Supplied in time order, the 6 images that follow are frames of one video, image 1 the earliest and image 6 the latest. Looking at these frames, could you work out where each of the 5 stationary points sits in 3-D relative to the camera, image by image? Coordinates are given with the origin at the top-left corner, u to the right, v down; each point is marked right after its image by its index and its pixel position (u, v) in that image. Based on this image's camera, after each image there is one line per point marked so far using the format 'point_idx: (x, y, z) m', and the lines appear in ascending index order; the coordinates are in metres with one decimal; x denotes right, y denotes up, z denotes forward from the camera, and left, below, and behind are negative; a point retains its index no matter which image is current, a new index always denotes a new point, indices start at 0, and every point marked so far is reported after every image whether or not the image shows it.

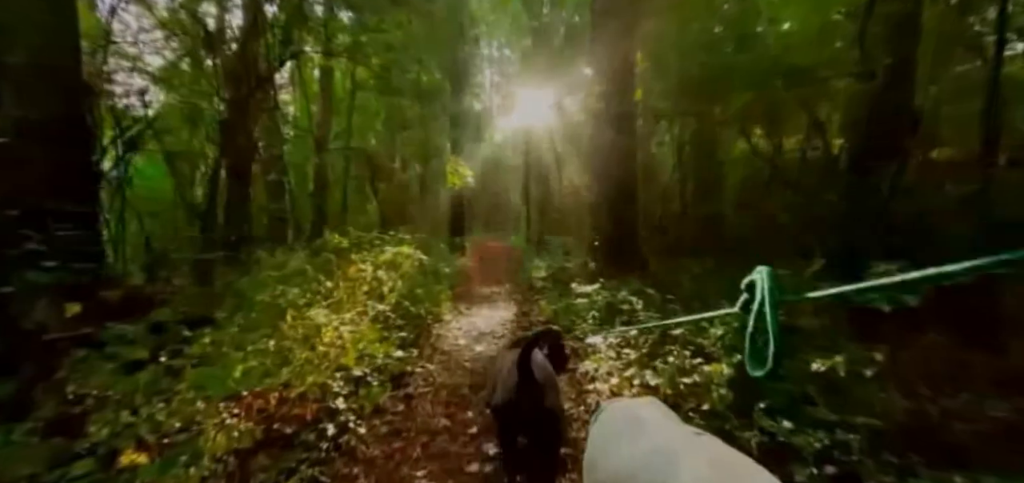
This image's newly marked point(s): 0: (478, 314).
0: (-0.6, -1.3, +8.7) m
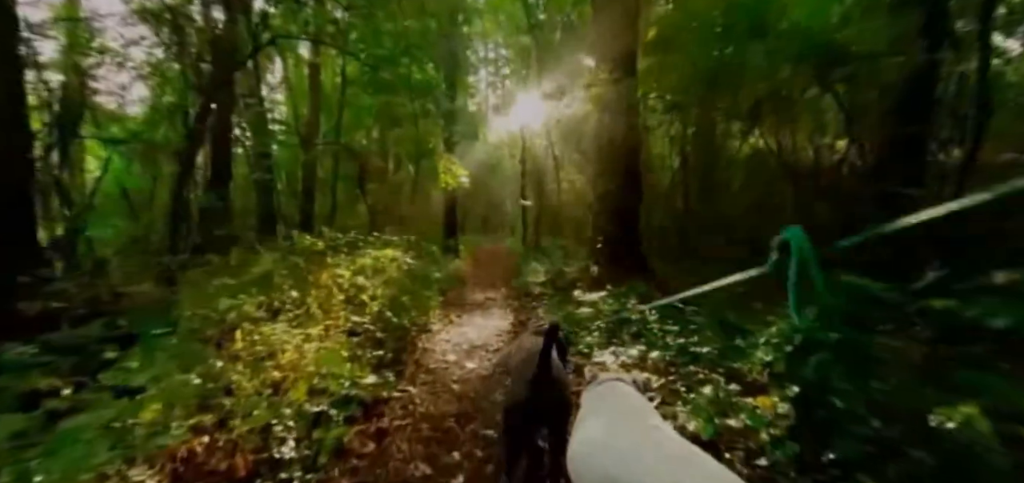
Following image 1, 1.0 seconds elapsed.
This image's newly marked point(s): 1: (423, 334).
0: (-0.7, -1.3, +8.0) m
1: (-1.2, -1.2, +6.6) m
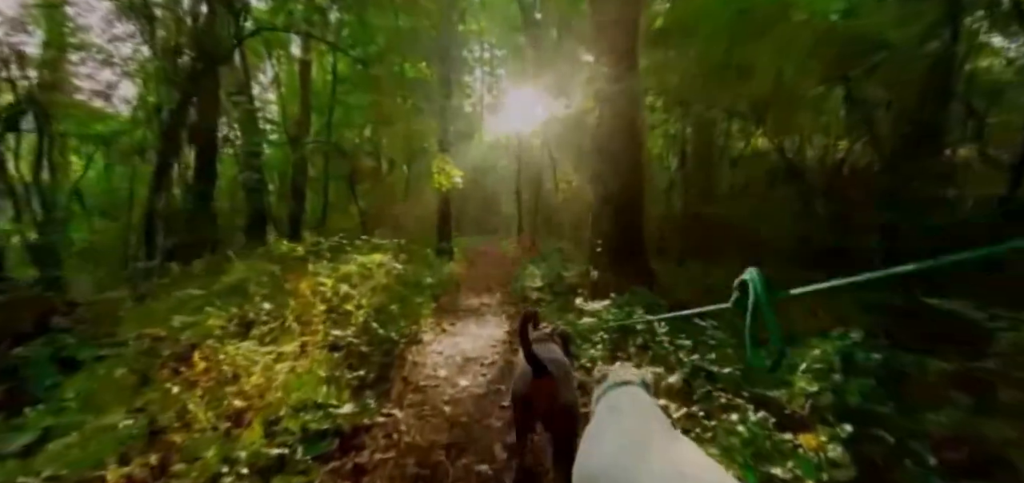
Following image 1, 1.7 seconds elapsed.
0: (-0.7, -1.3, +7.5) m
1: (-1.2, -1.3, +6.2) m
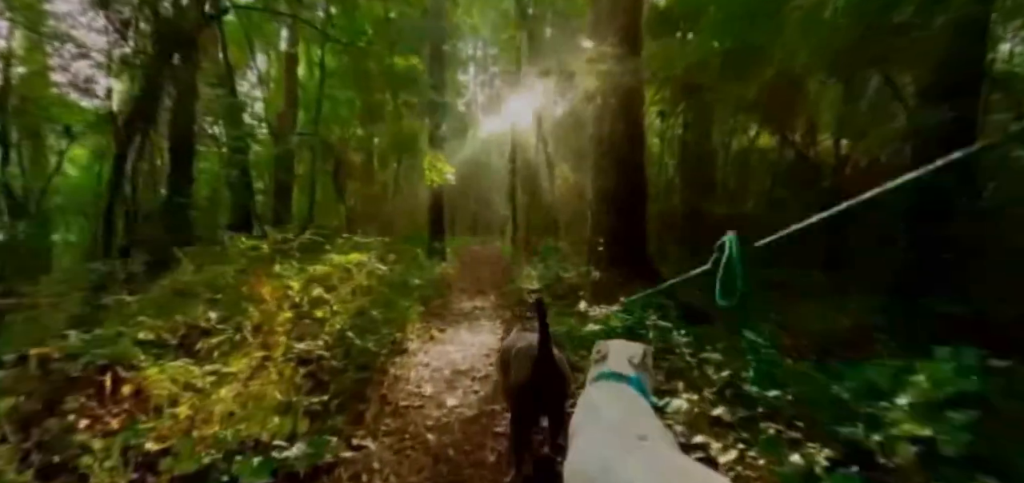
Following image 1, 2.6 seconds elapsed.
0: (-0.8, -1.3, +6.8) m
1: (-1.3, -1.3, +5.5) m
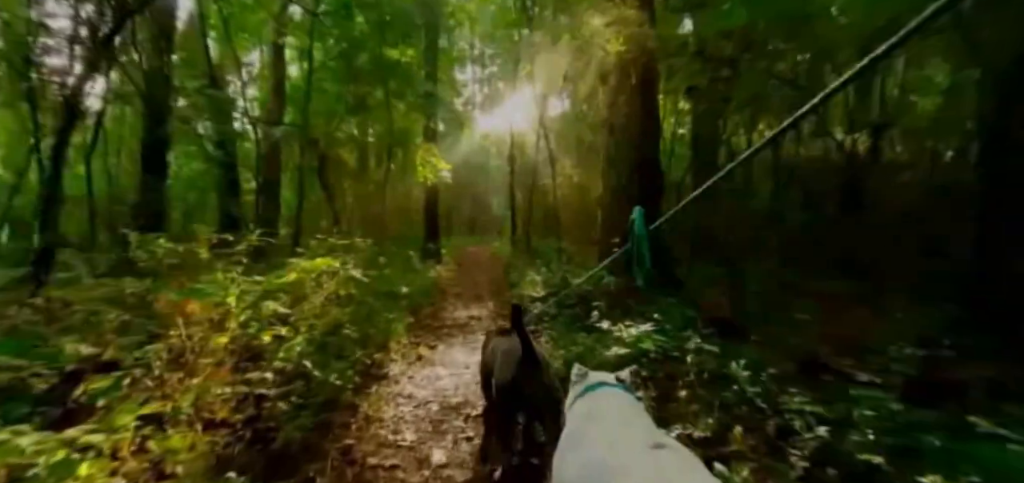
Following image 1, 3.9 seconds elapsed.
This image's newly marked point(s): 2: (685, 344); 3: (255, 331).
0: (-0.8, -1.3, +5.7) m
1: (-1.2, -1.3, +4.4) m
2: (+1.4, -0.9, +4.4) m
3: (-1.9, -0.7, +3.9) m
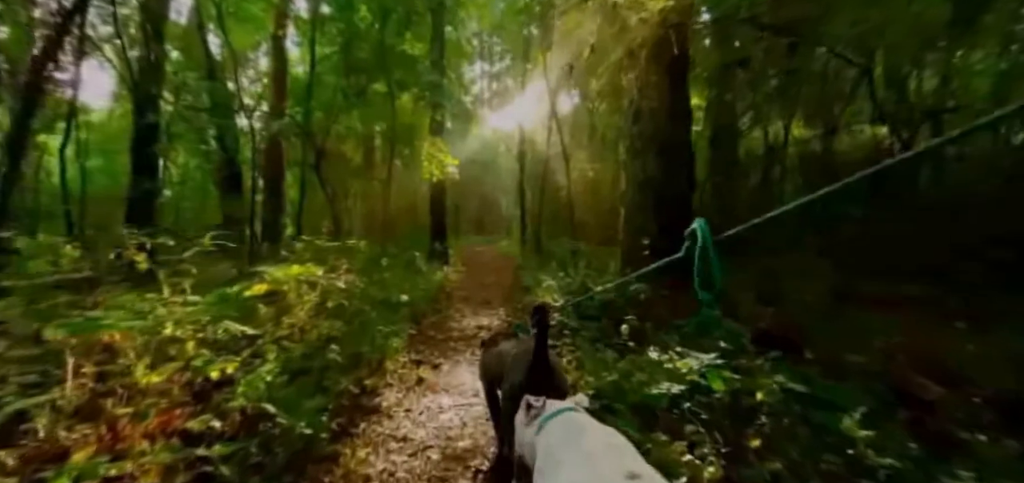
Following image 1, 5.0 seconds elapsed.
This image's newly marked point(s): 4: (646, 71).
0: (-0.6, -1.4, +4.9) m
1: (-1.1, -1.3, +3.5) m
2: (+1.6, -0.9, +3.5) m
3: (-1.8, -0.7, +3.0) m
4: (+1.8, +2.4, +6.8) m
